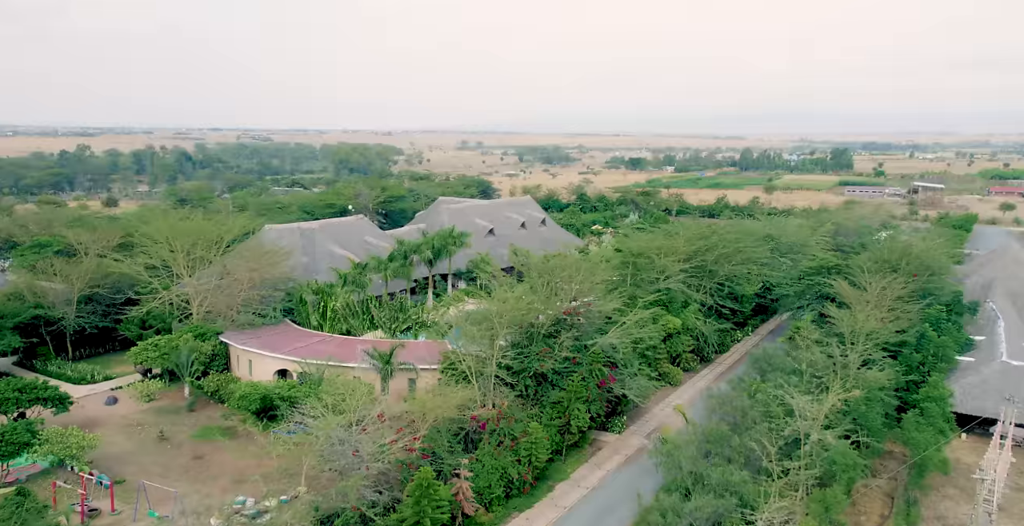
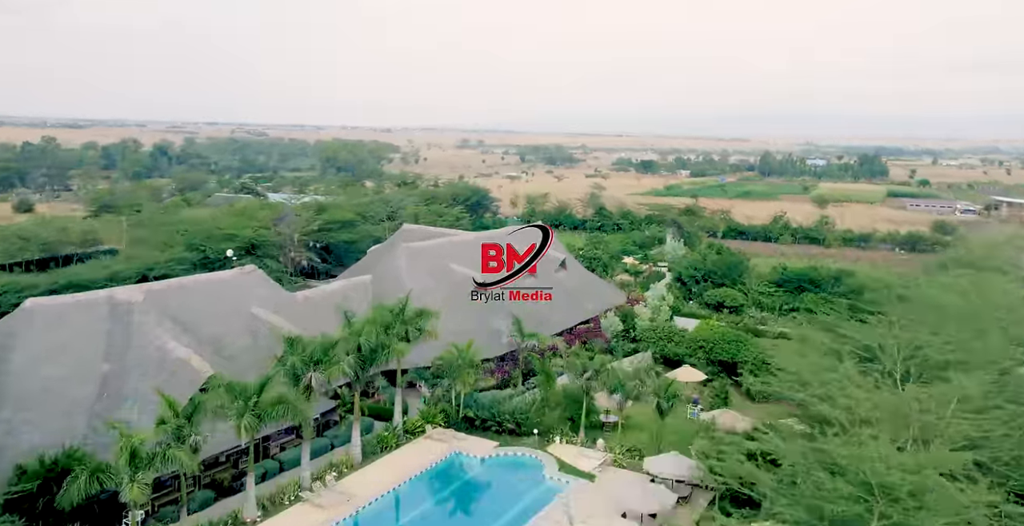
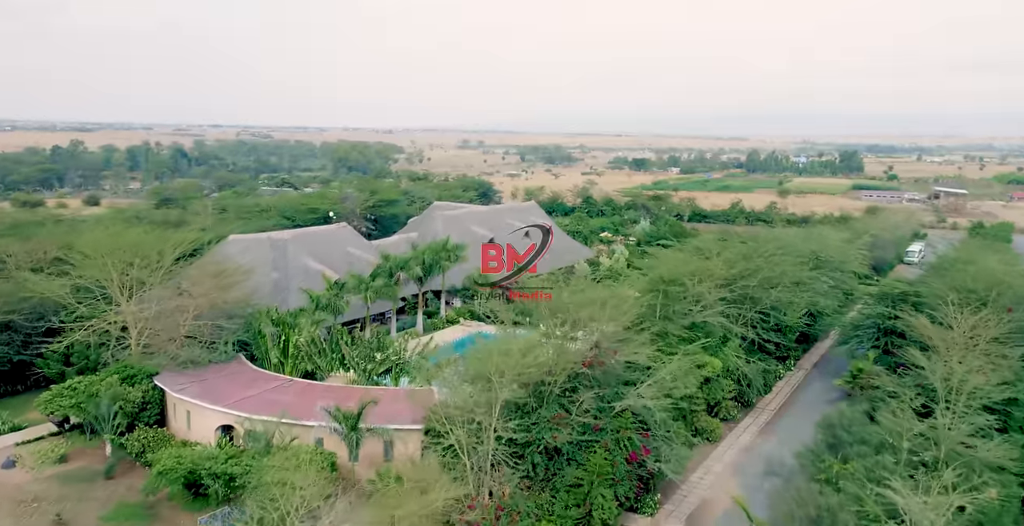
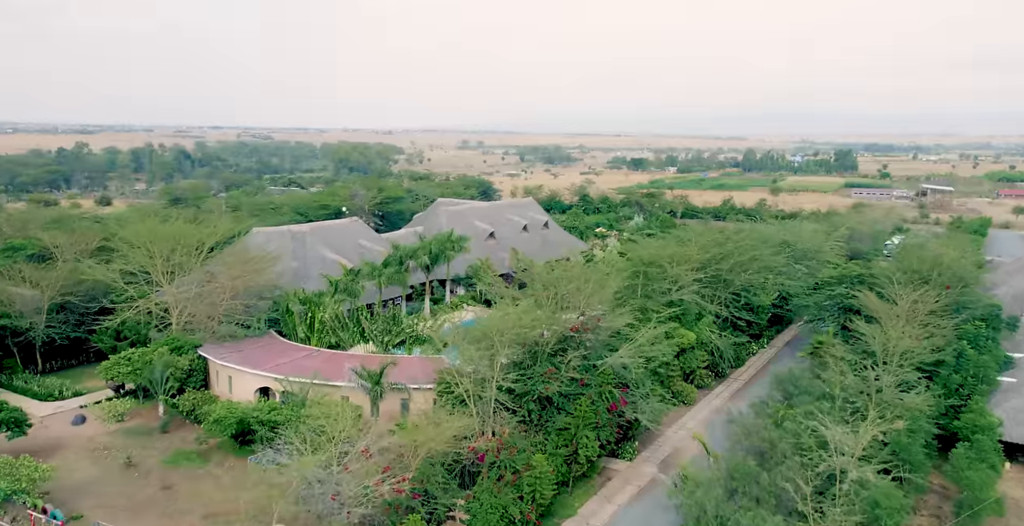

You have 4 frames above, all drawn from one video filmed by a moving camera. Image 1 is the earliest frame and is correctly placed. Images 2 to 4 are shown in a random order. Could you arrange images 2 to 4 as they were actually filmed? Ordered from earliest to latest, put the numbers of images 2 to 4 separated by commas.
4, 3, 2
